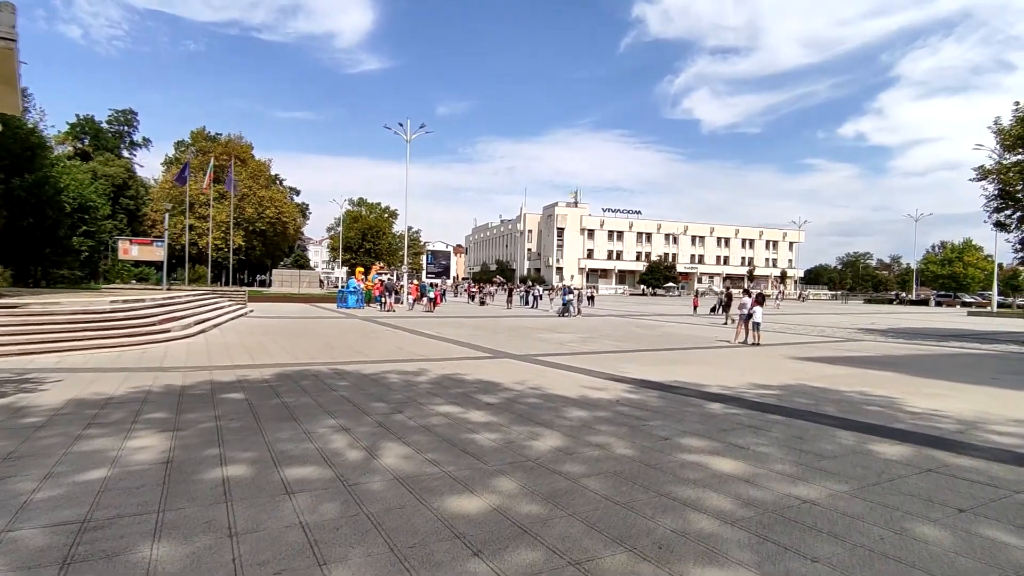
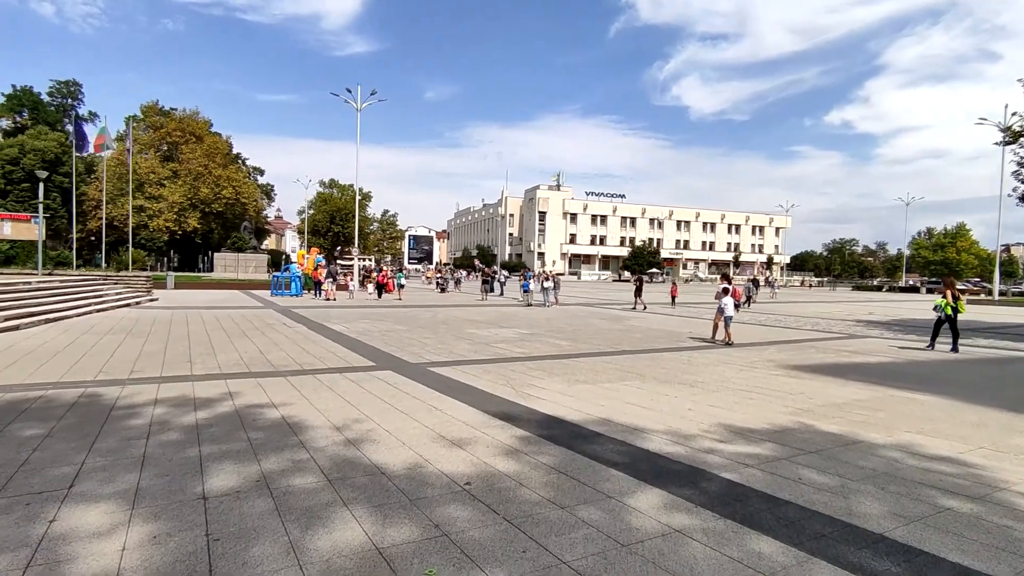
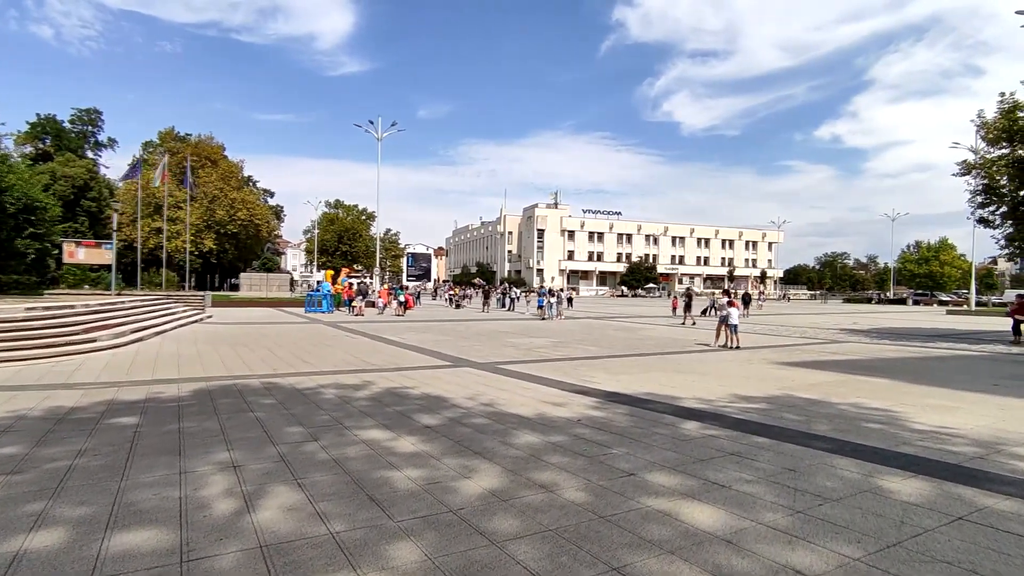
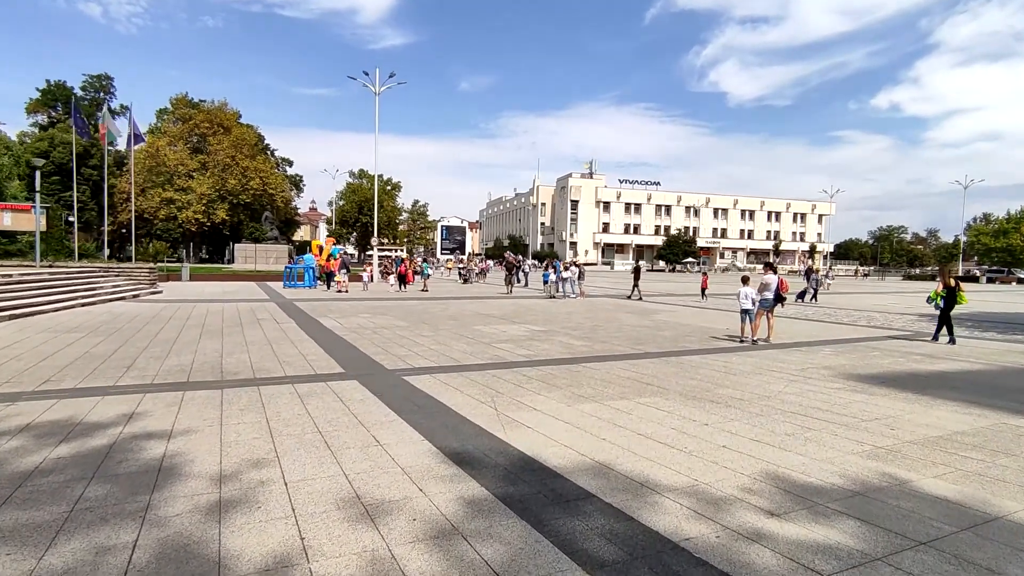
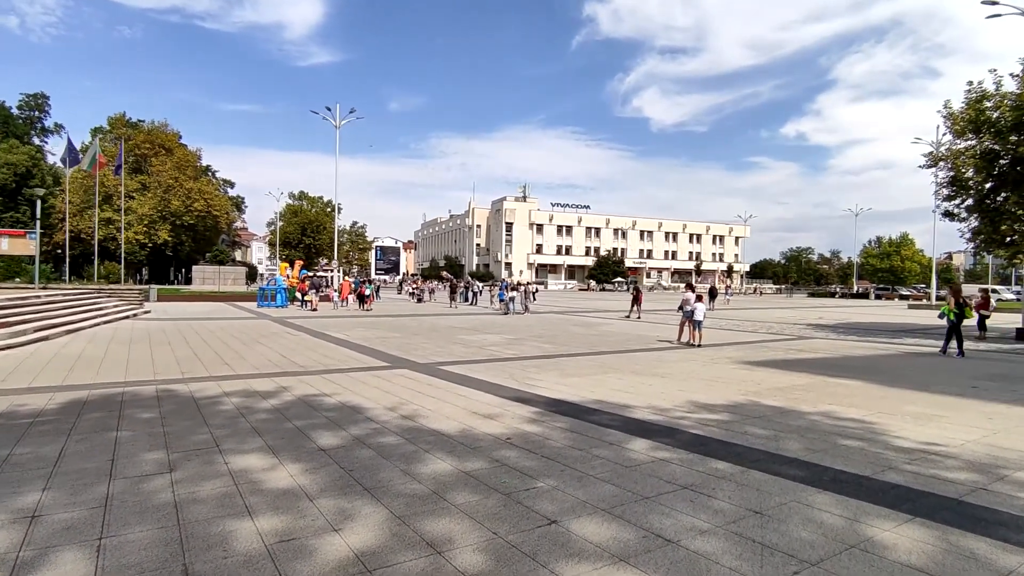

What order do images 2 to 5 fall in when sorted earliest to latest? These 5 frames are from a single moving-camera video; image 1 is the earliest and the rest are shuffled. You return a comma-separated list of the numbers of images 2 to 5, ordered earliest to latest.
3, 5, 2, 4
